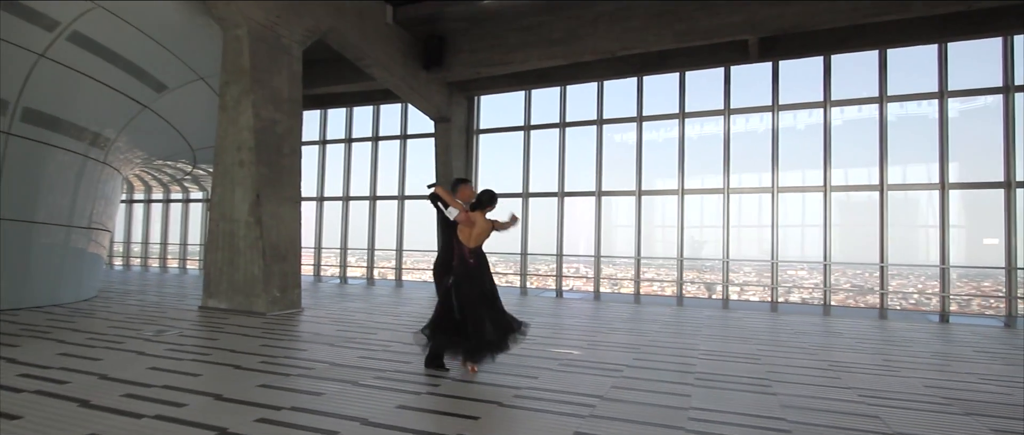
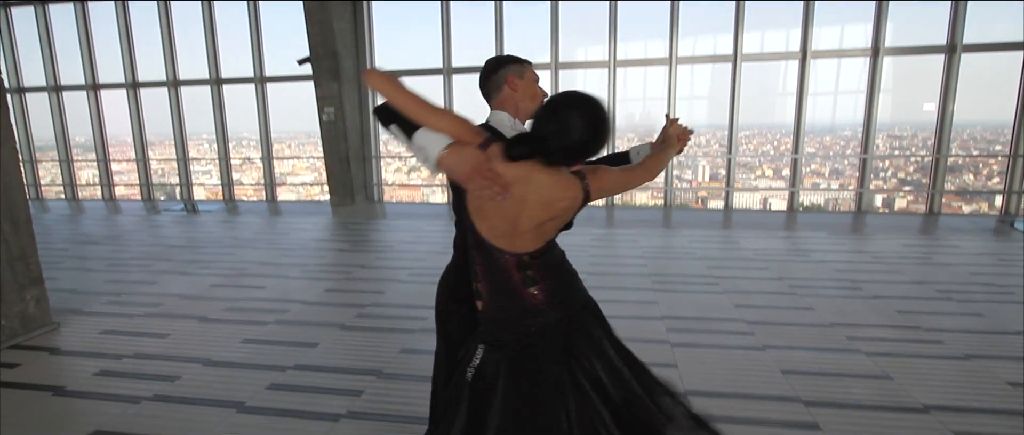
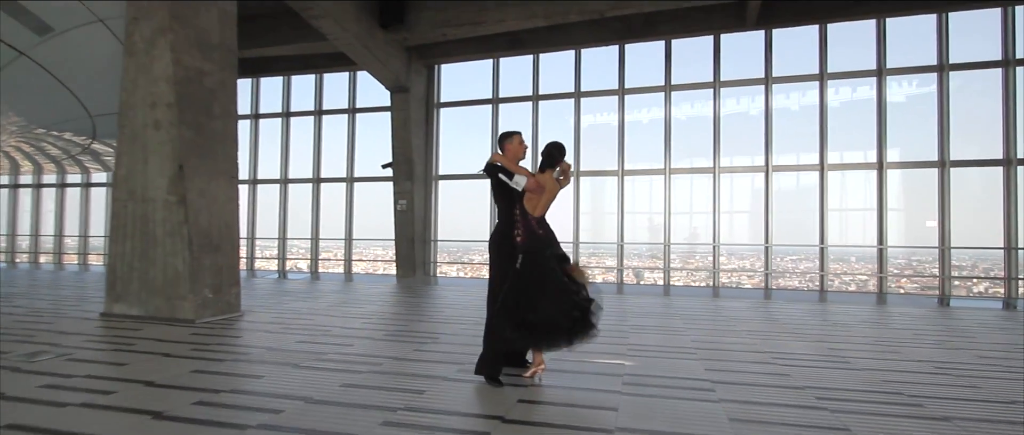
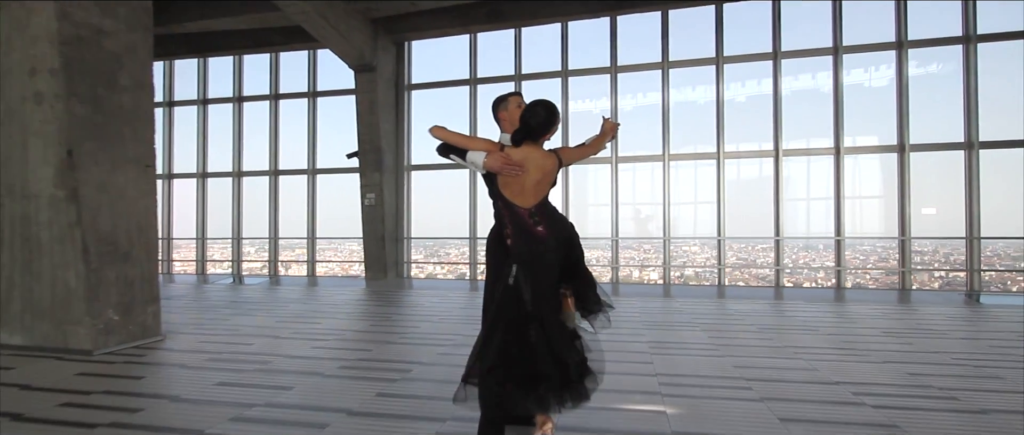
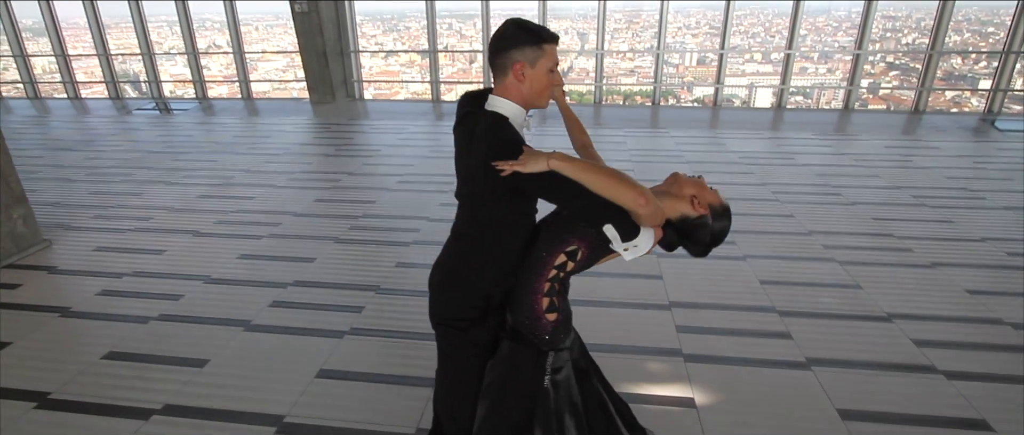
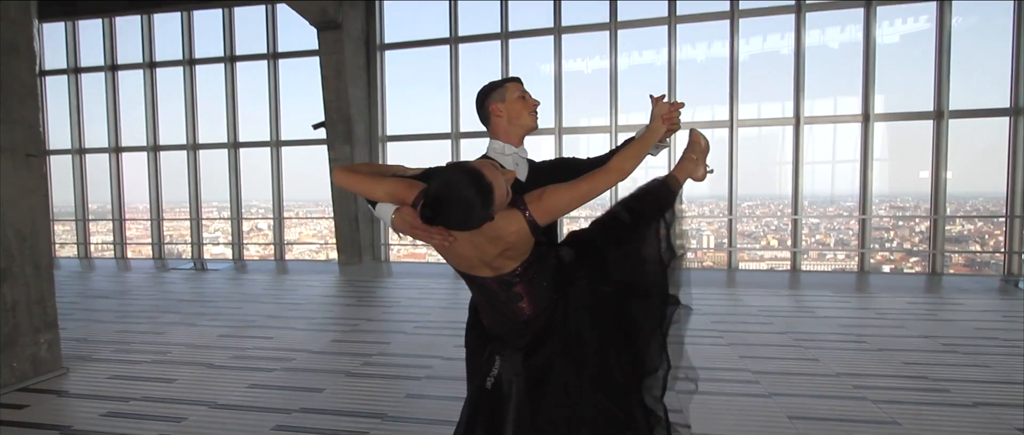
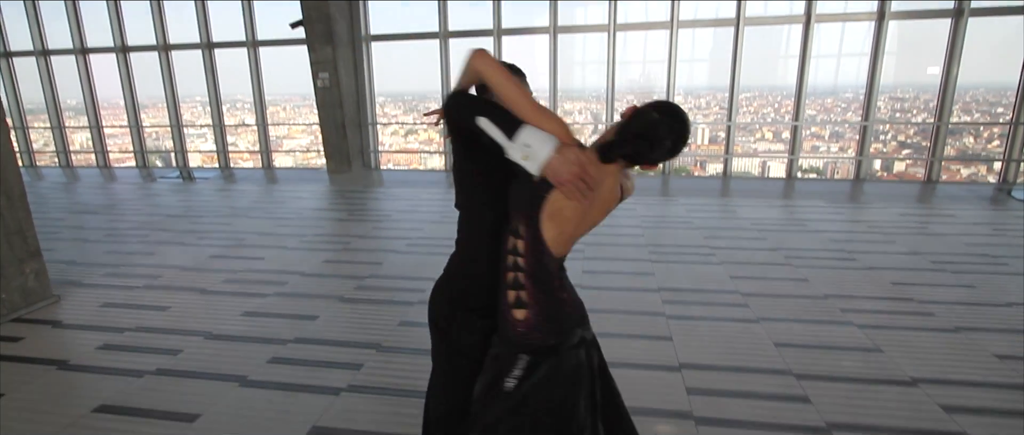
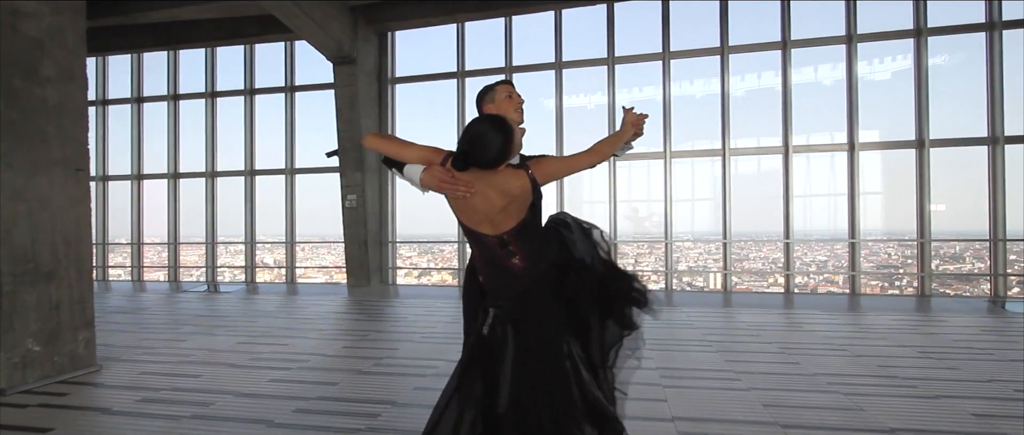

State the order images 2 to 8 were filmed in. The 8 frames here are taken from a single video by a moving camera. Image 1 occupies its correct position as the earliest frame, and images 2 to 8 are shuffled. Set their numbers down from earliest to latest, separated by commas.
3, 4, 8, 6, 2, 7, 5
